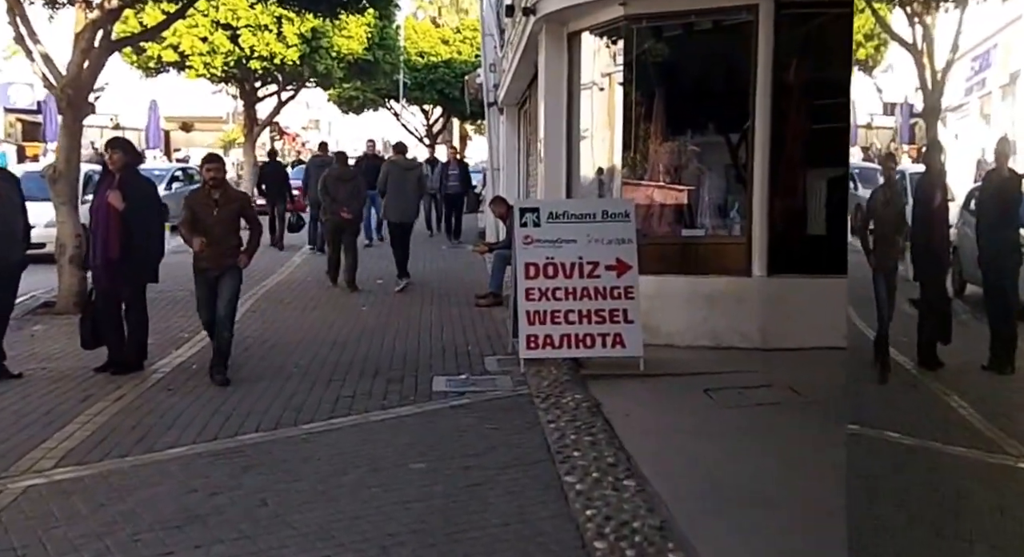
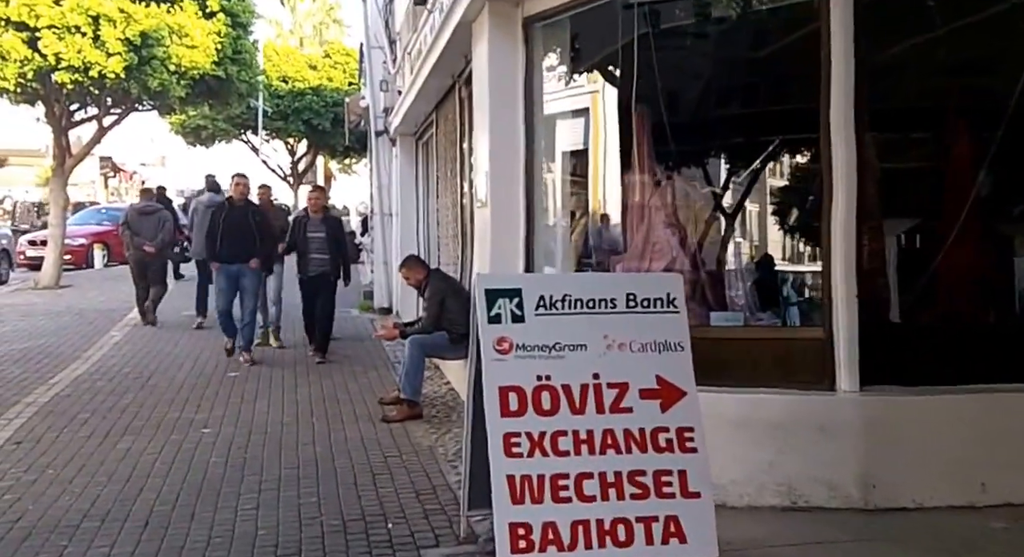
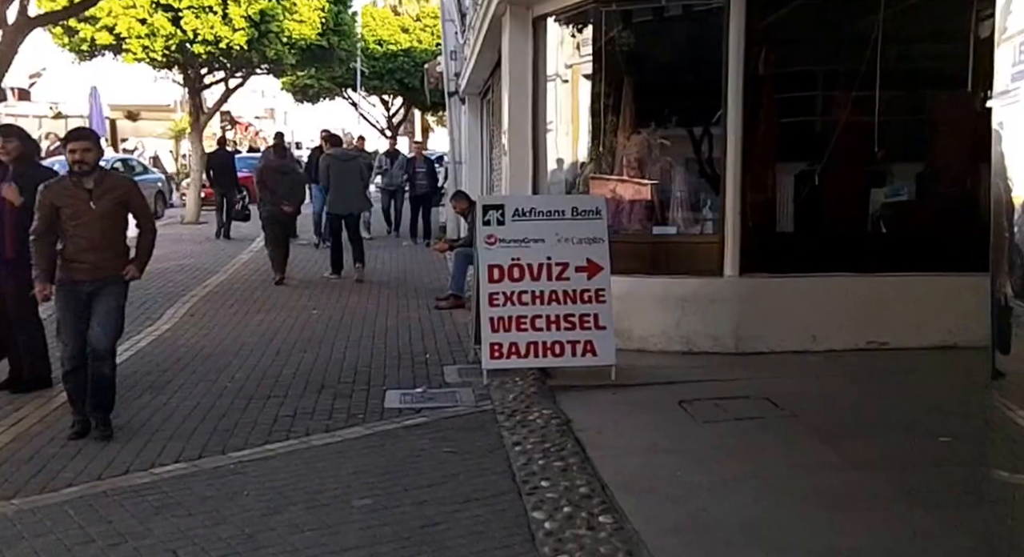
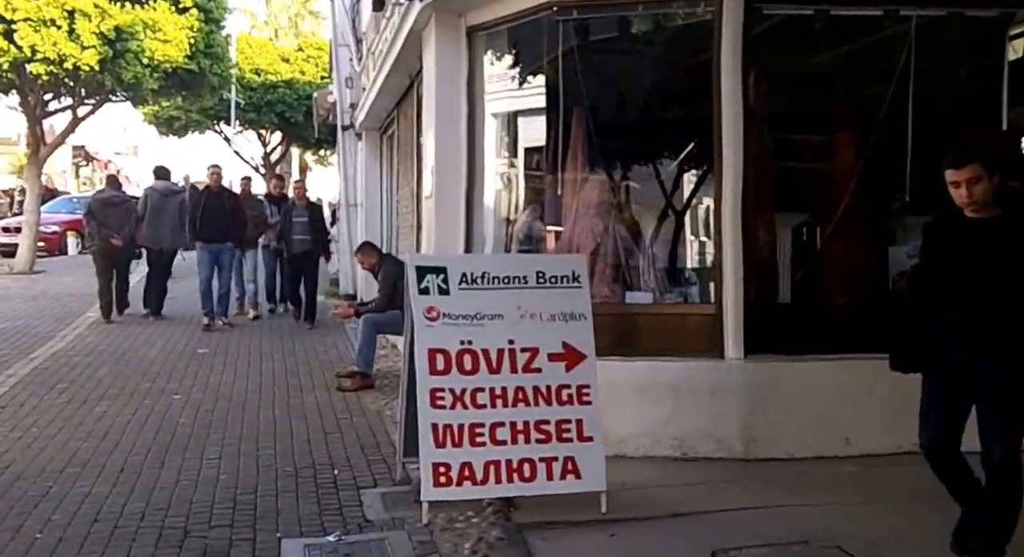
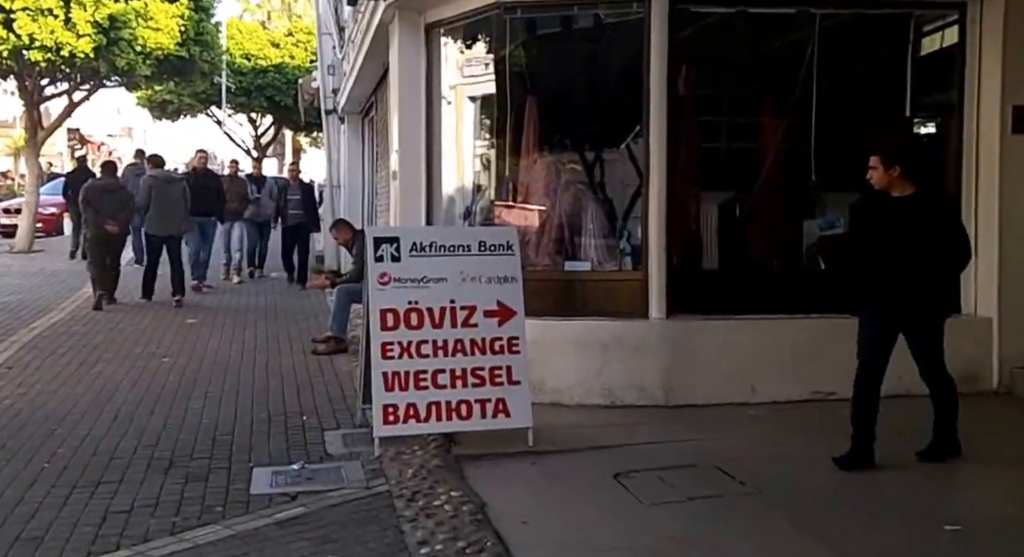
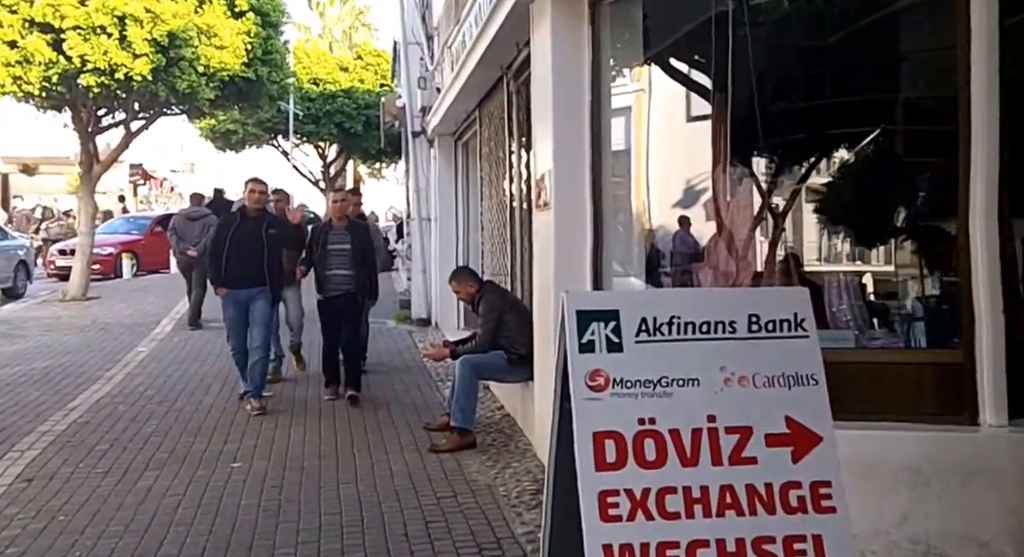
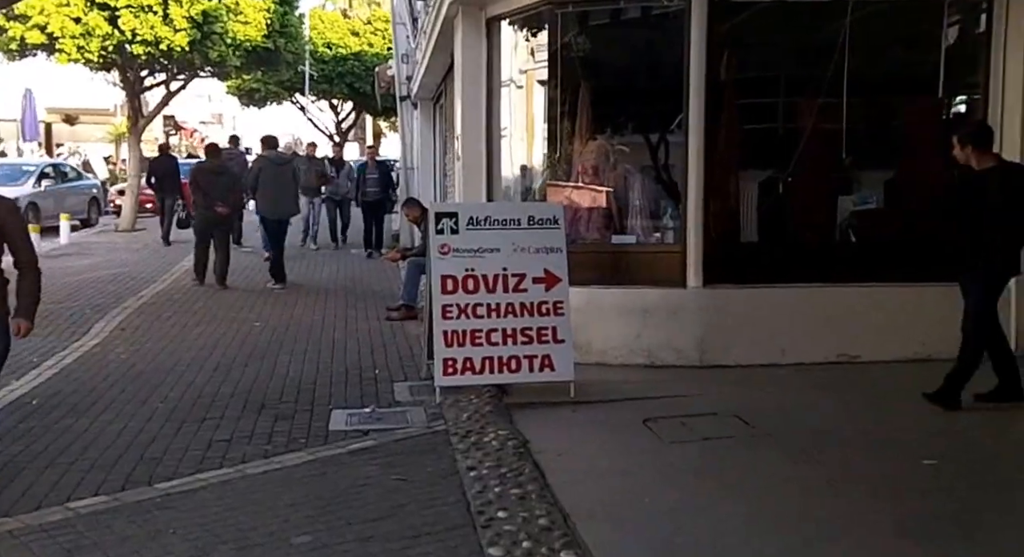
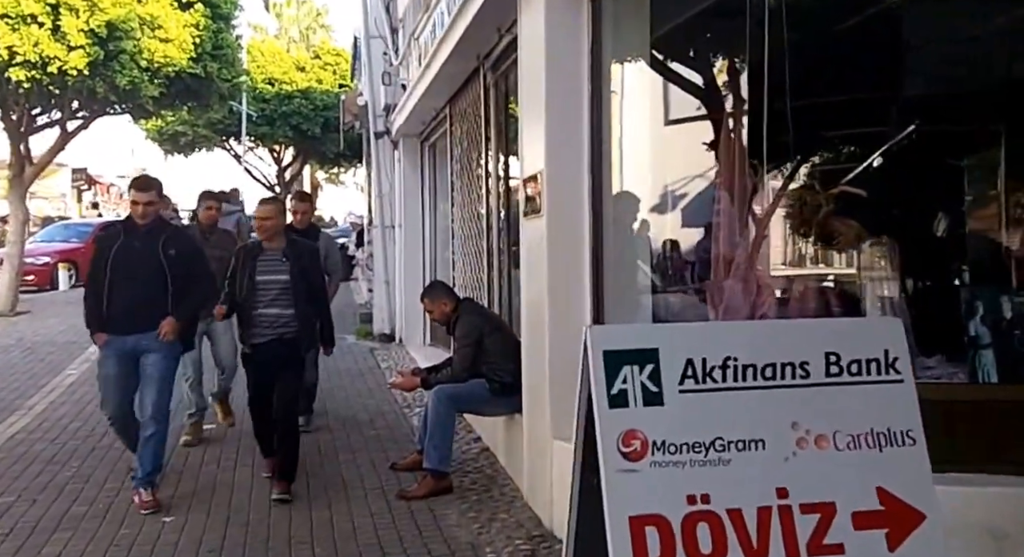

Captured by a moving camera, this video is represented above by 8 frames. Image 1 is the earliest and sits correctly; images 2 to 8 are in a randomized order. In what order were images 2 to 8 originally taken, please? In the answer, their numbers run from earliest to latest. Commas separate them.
3, 7, 5, 4, 2, 6, 8
